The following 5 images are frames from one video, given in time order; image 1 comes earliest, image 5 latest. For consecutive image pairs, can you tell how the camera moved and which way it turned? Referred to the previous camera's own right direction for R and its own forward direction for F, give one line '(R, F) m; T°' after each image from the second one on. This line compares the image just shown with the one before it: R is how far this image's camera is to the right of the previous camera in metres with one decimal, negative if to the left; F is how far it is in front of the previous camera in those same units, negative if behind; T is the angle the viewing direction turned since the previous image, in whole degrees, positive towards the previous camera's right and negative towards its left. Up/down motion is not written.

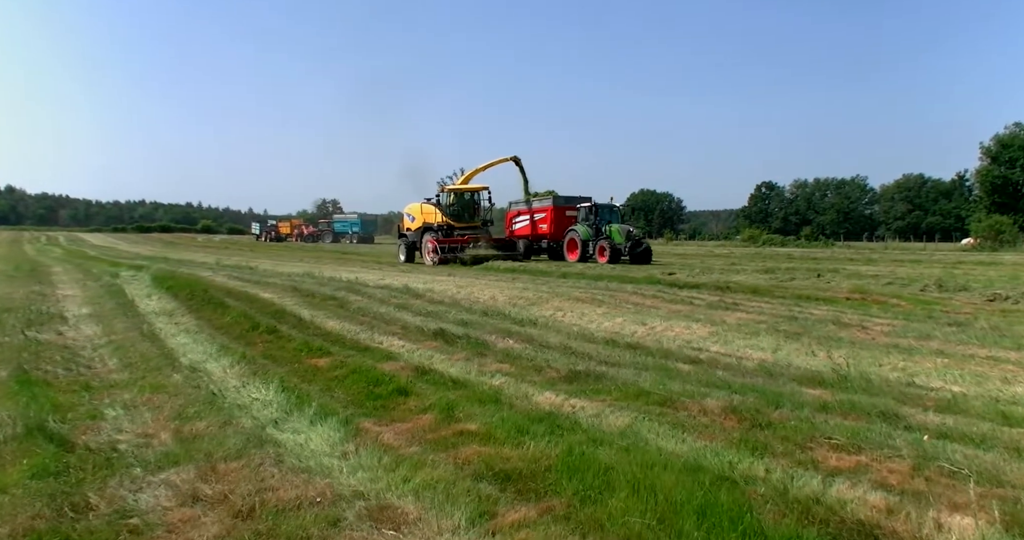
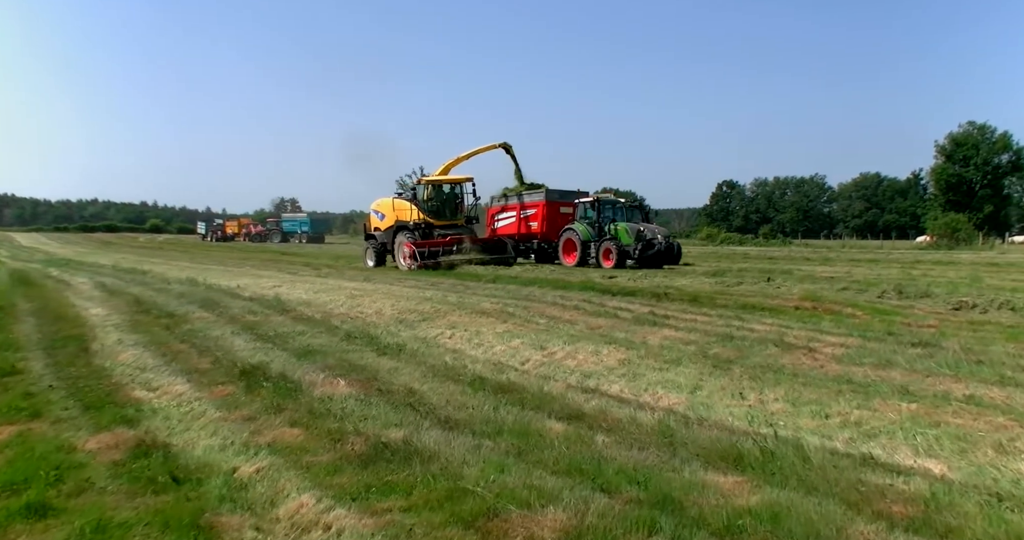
(+1.2, +2.1) m; +3°
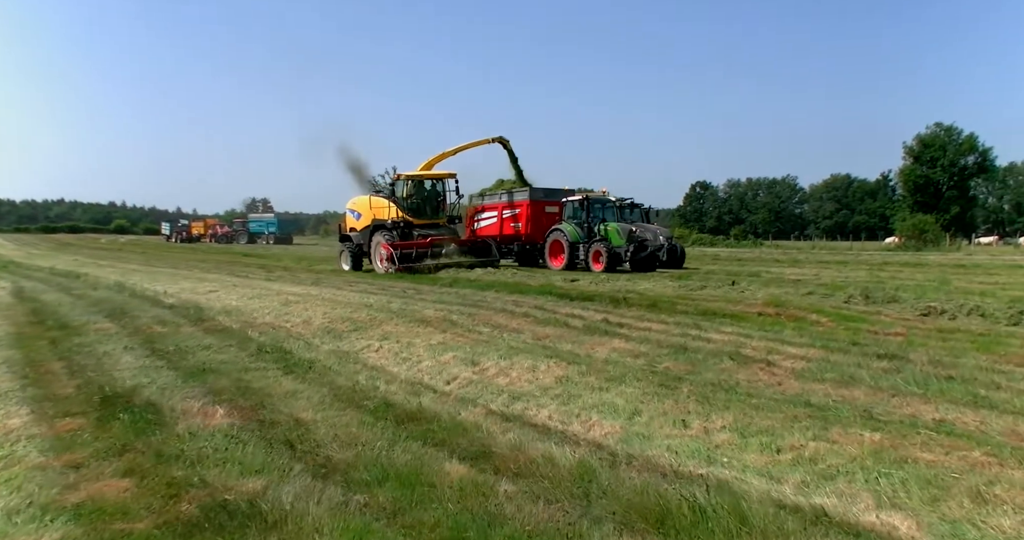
(+0.5, +0.8) m; +2°
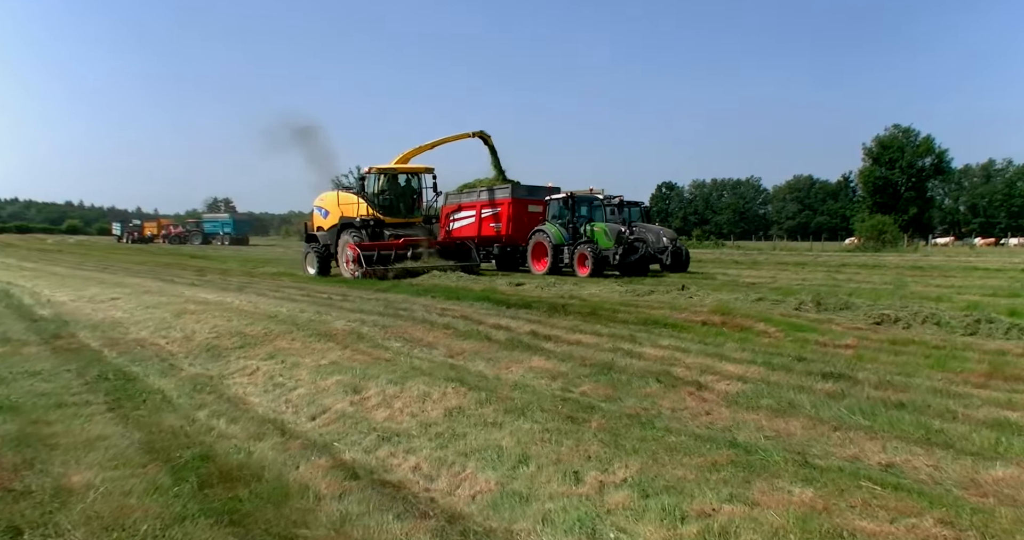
(+0.8, +1.1) m; +3°
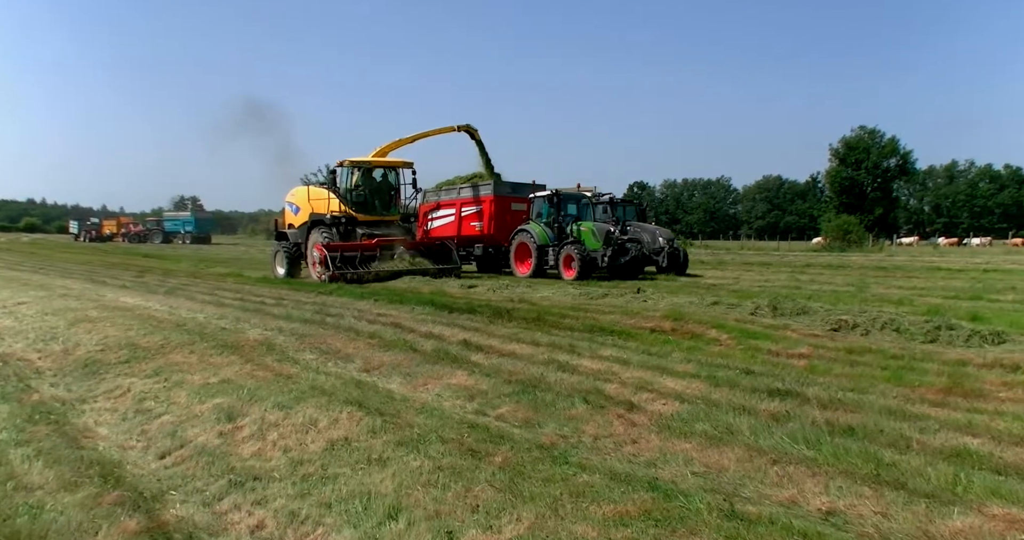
(+0.6, +0.8) m; +2°
